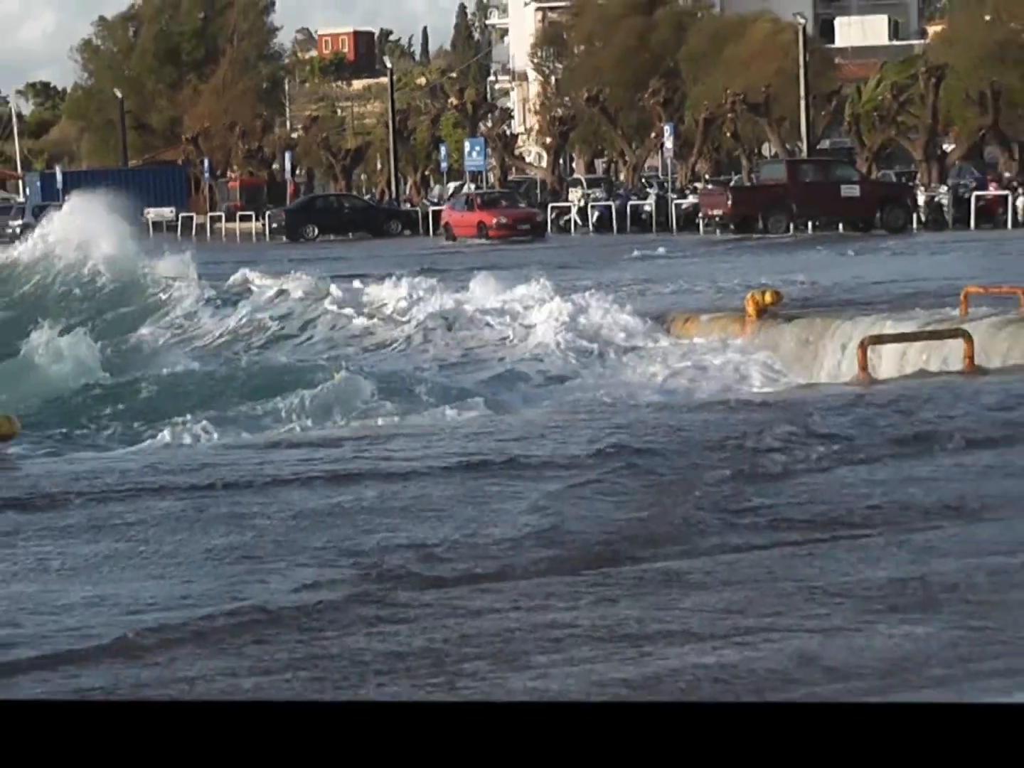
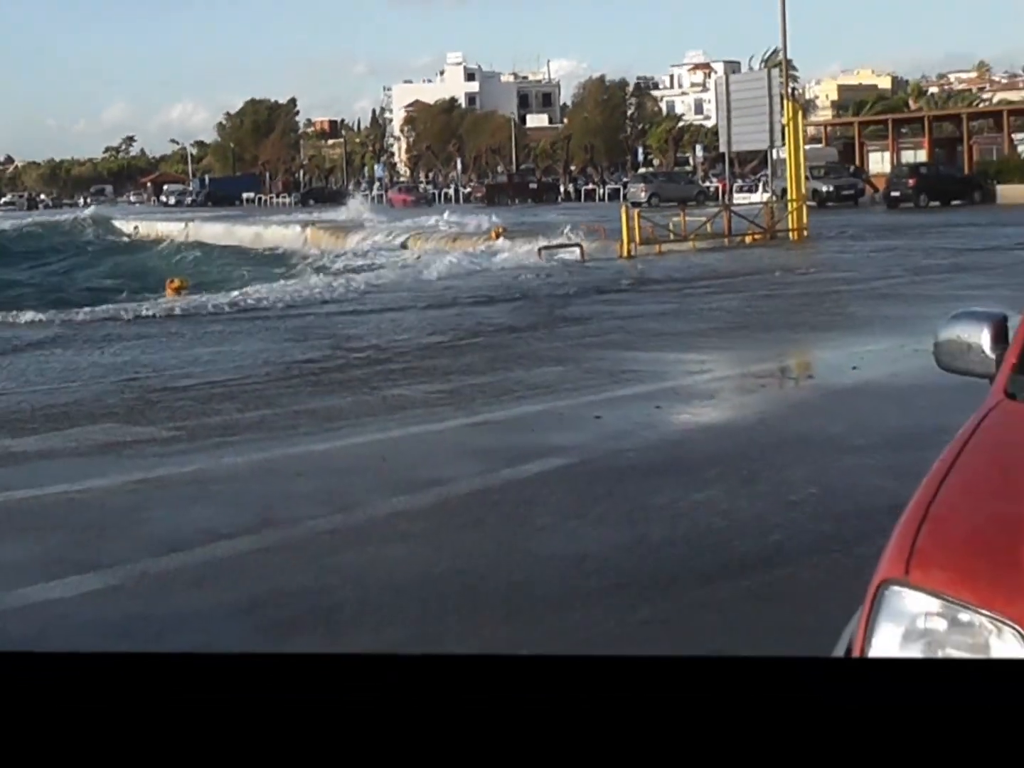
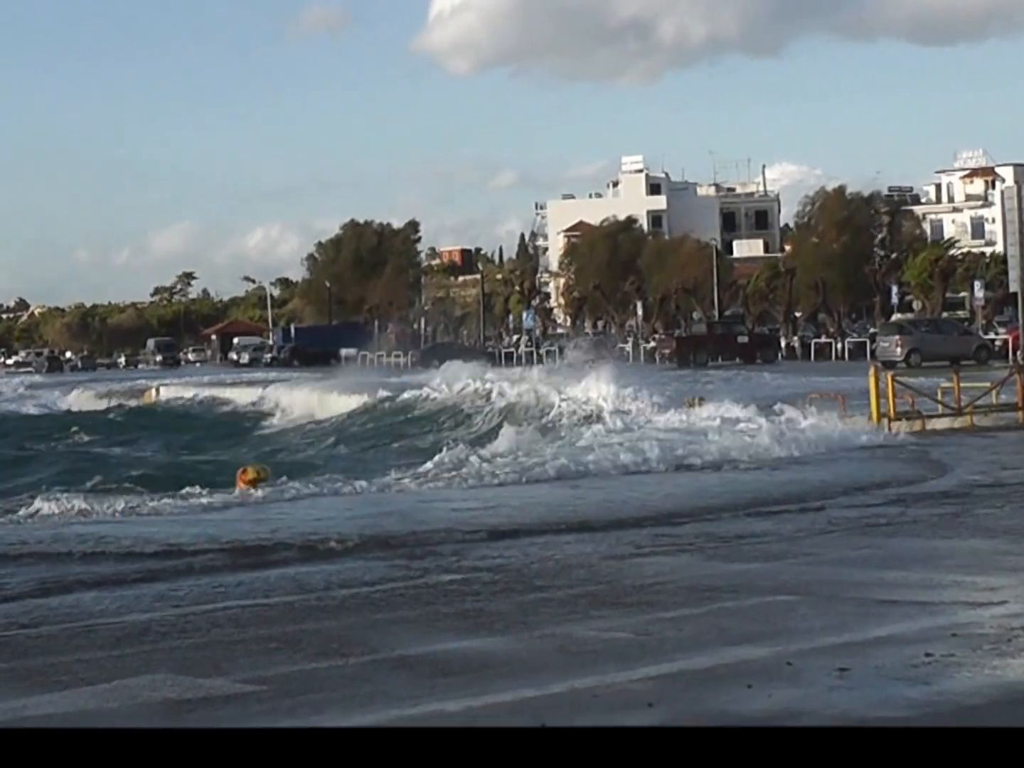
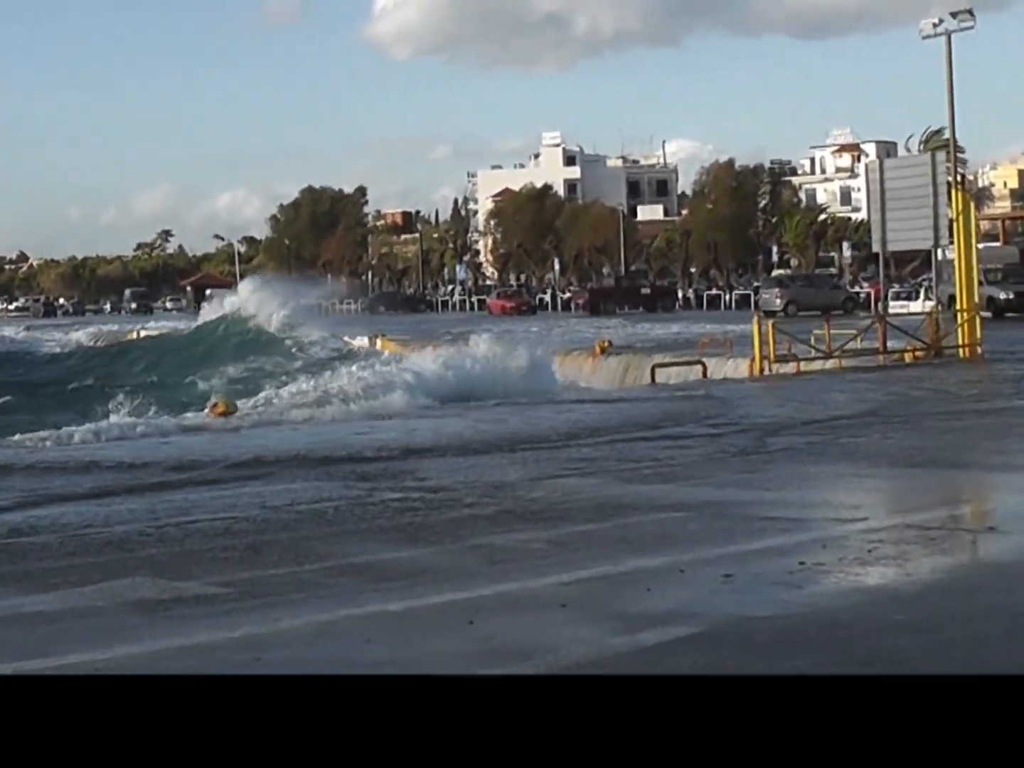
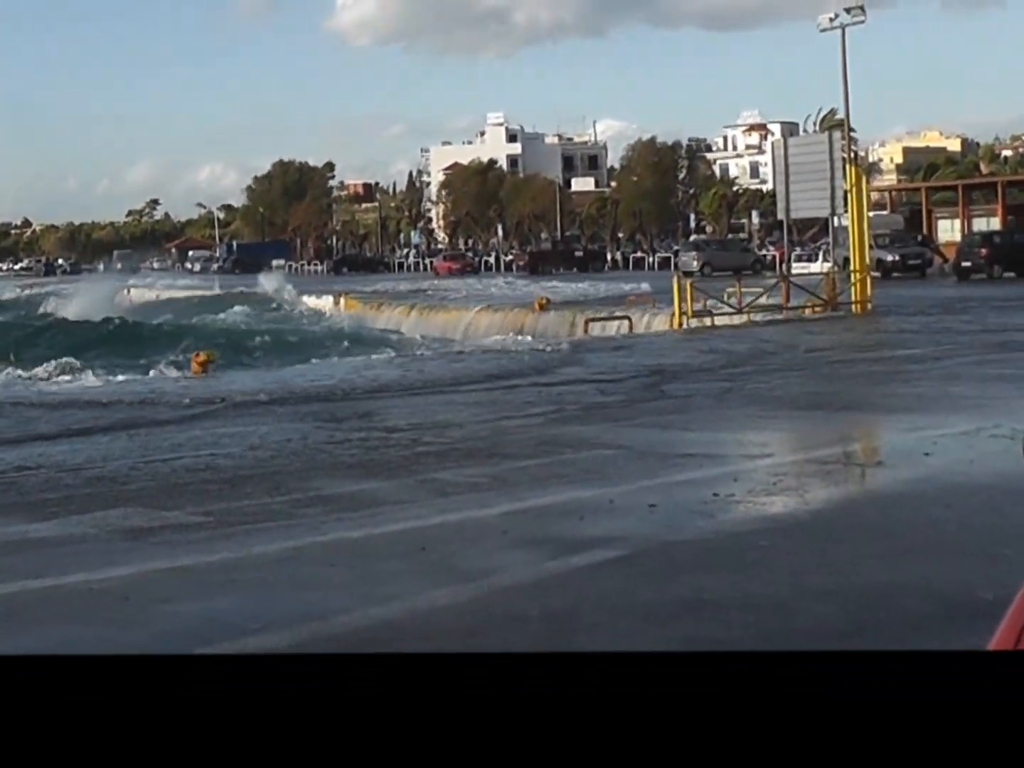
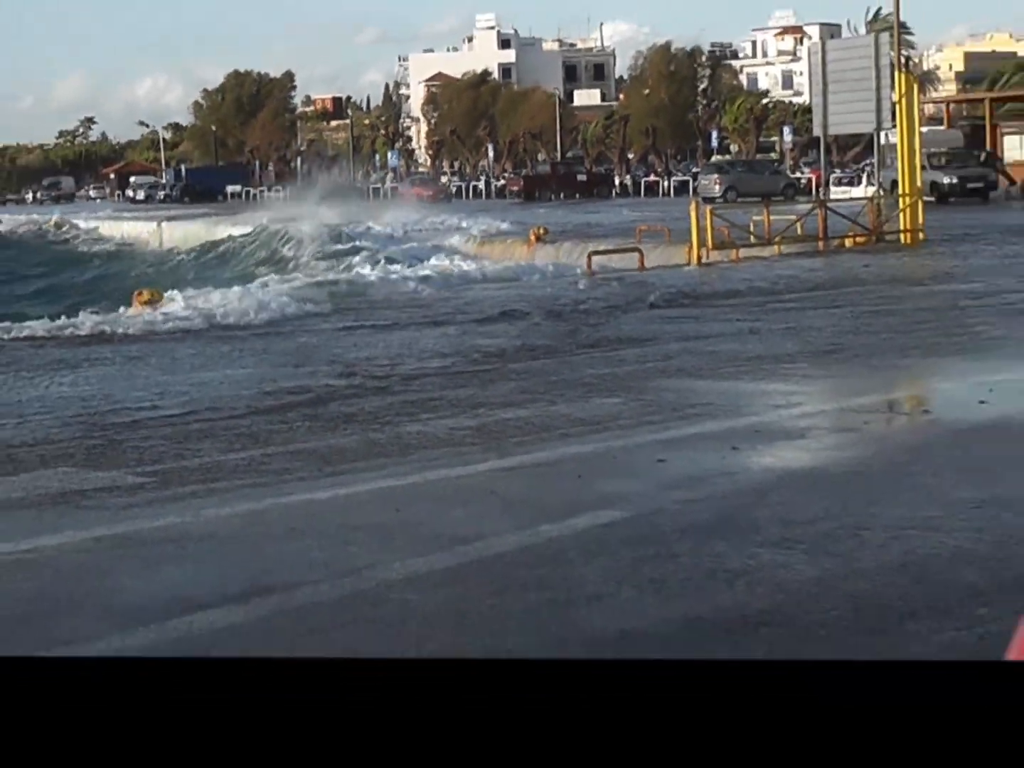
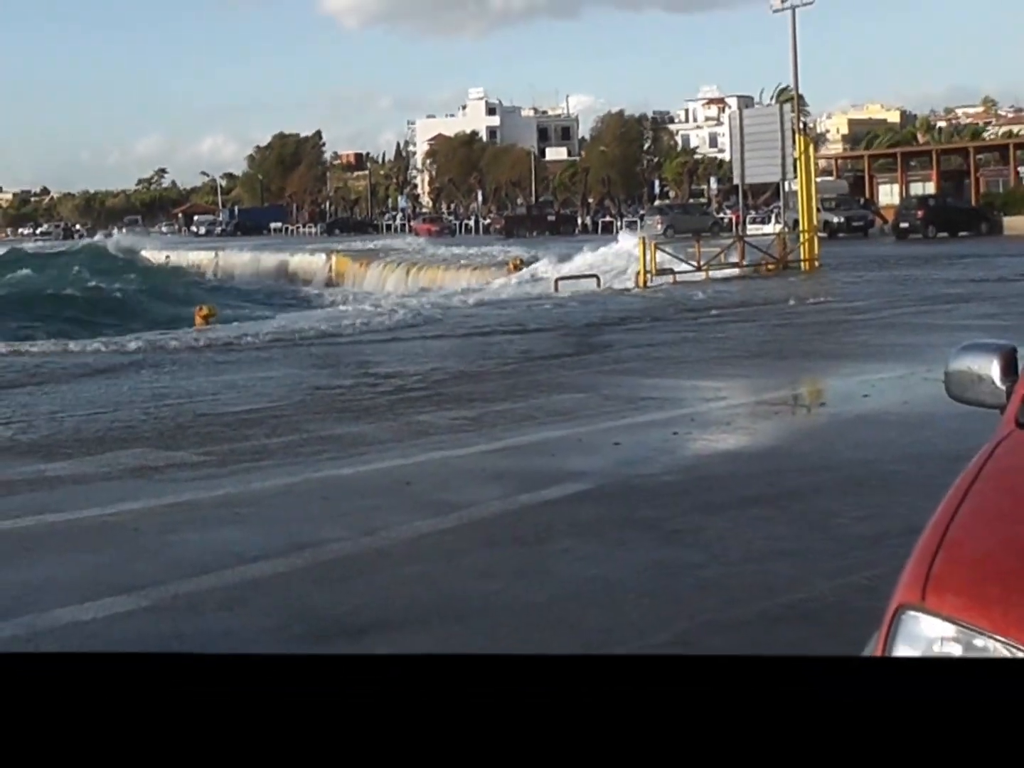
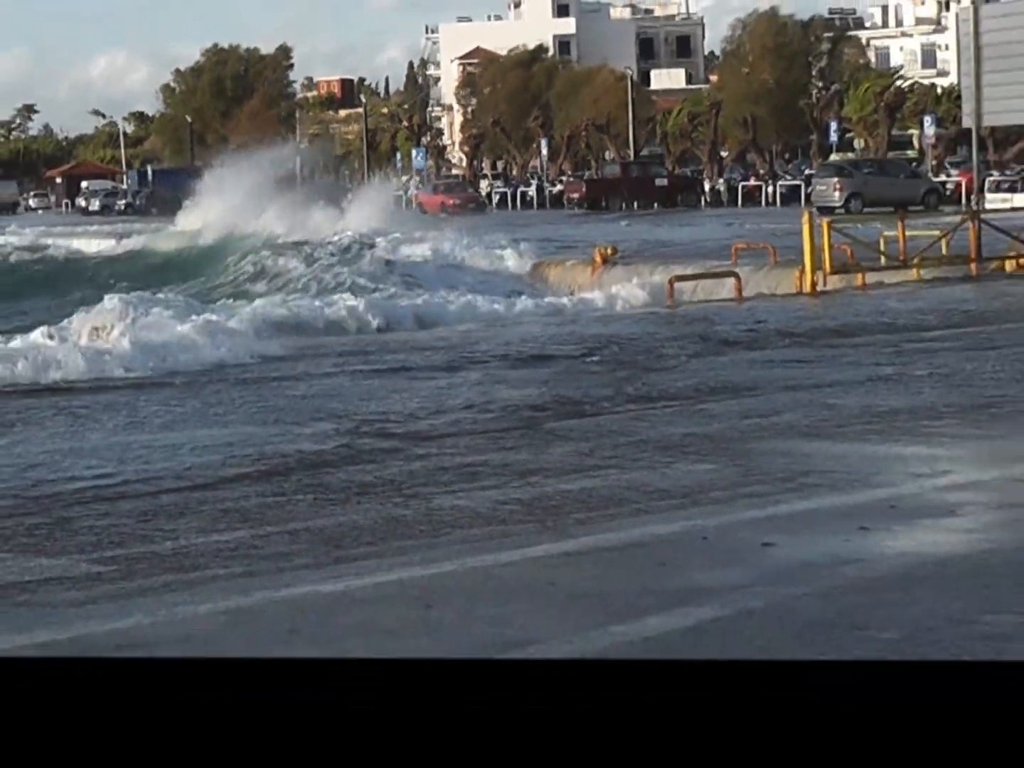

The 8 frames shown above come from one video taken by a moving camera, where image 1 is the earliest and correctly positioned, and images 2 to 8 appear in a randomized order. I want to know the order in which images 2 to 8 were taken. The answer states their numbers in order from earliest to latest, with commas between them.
8, 6, 2, 7, 5, 4, 3
